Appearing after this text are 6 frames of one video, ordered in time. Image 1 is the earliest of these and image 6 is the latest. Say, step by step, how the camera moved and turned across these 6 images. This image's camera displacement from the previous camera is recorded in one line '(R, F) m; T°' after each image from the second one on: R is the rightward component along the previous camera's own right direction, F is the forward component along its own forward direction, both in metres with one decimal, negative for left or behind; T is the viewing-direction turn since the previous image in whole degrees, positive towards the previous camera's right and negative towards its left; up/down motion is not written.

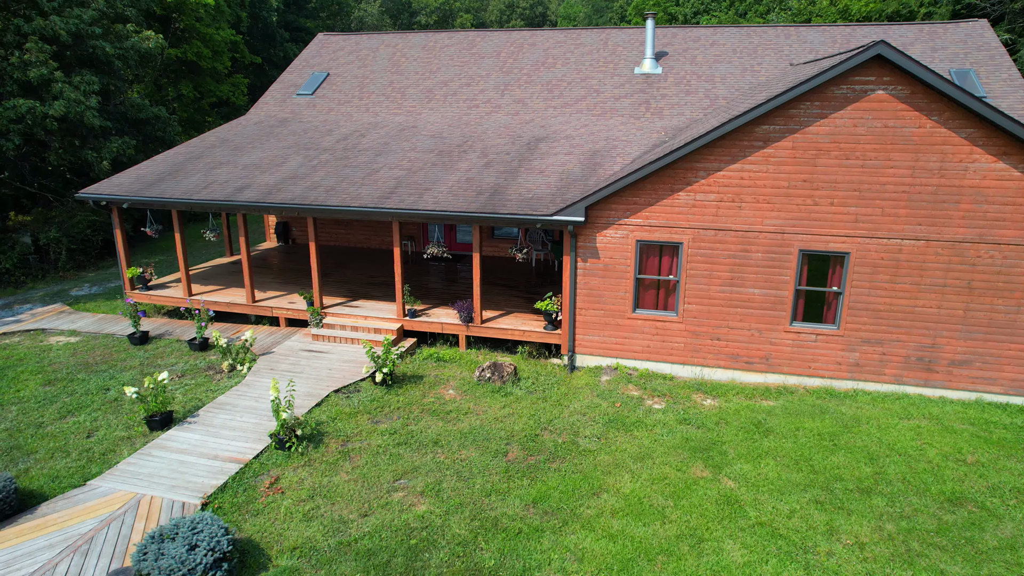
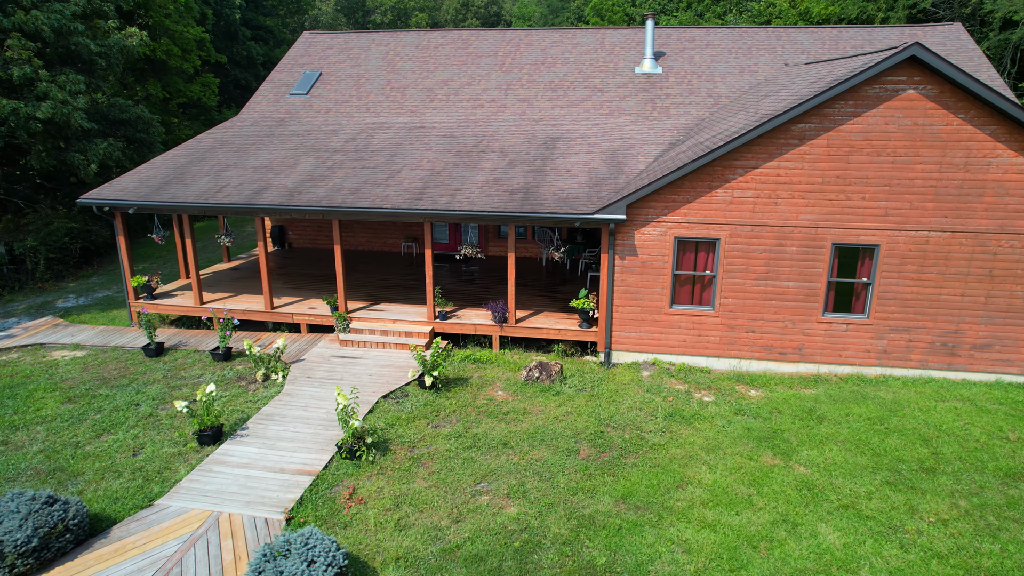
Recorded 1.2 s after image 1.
(-1.5, +0.1) m; +5°
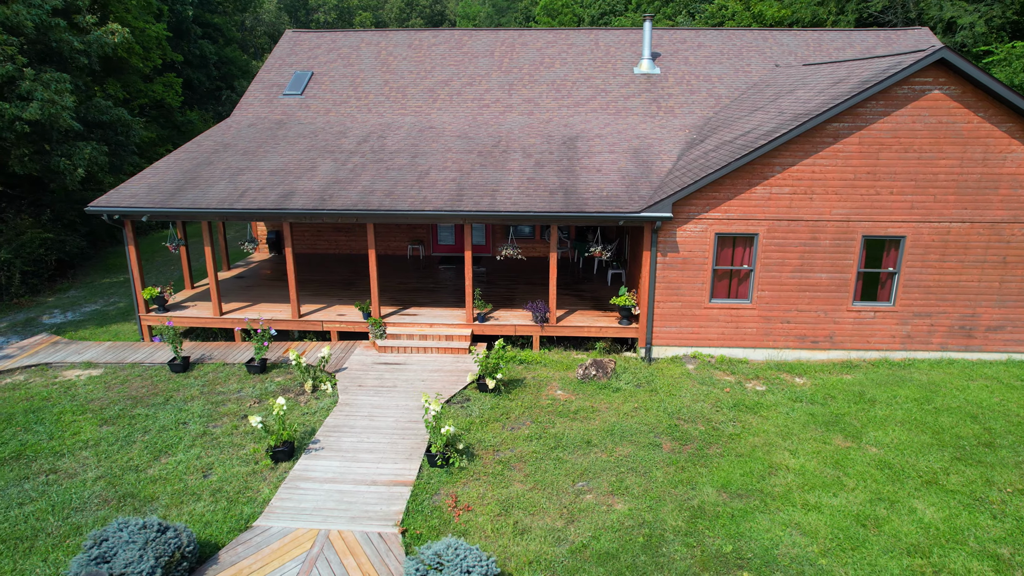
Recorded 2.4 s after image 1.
(-1.8, +0.1) m; +6°
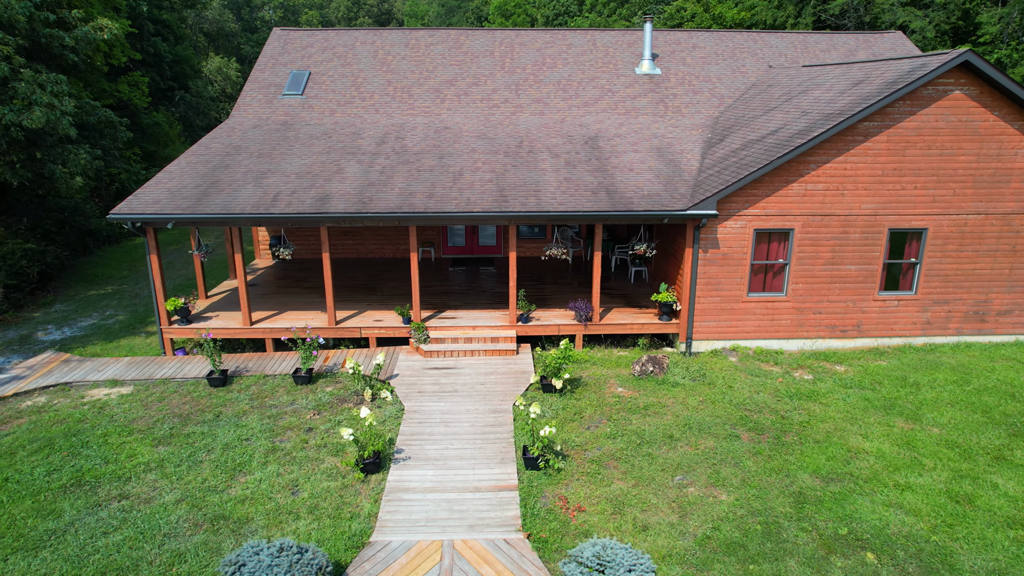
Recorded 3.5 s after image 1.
(-1.8, +0.1) m; +5°
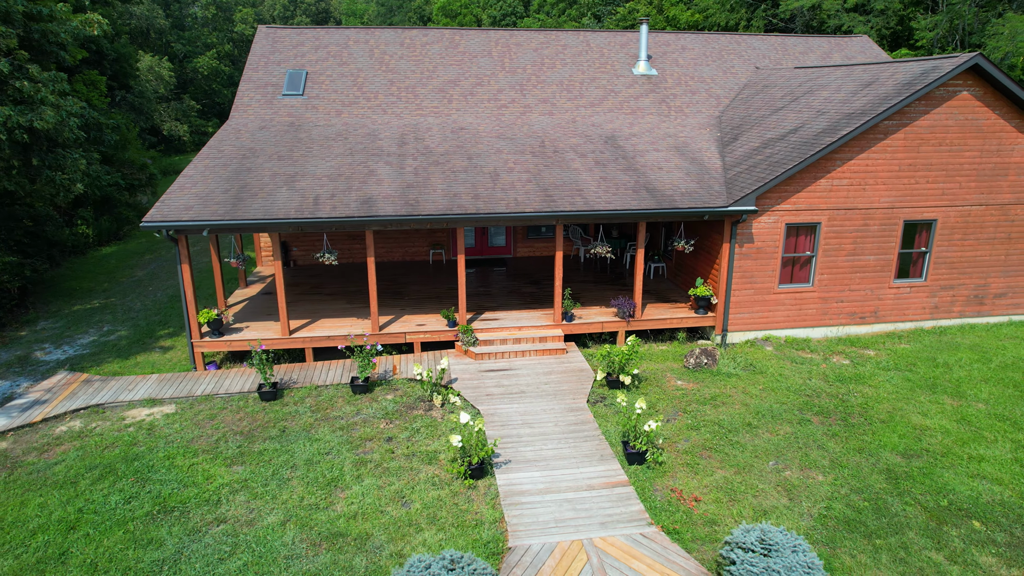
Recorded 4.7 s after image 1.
(-2.0, +0.1) m; +6°
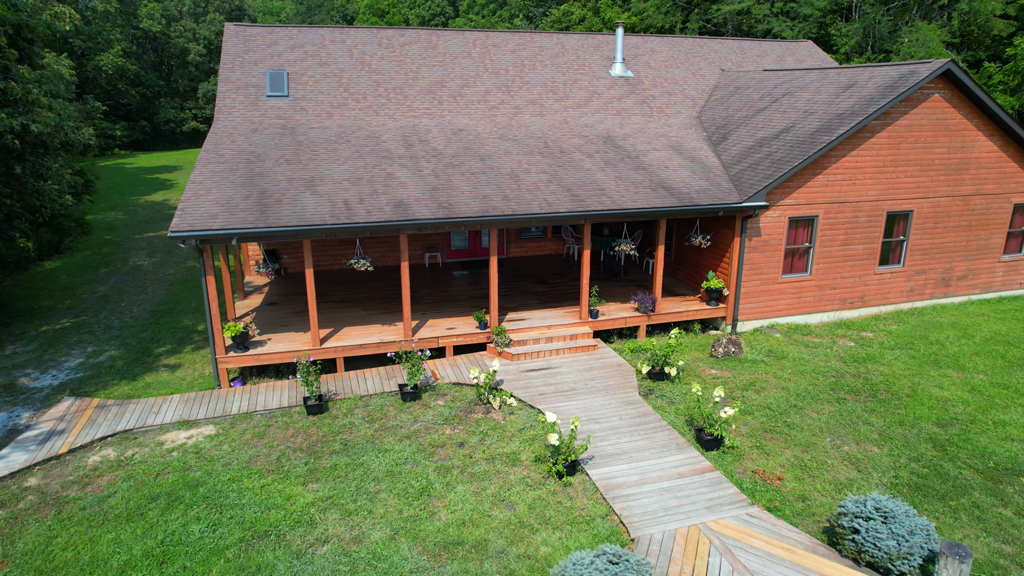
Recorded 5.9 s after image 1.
(-2.0, +0.1) m; +8°
